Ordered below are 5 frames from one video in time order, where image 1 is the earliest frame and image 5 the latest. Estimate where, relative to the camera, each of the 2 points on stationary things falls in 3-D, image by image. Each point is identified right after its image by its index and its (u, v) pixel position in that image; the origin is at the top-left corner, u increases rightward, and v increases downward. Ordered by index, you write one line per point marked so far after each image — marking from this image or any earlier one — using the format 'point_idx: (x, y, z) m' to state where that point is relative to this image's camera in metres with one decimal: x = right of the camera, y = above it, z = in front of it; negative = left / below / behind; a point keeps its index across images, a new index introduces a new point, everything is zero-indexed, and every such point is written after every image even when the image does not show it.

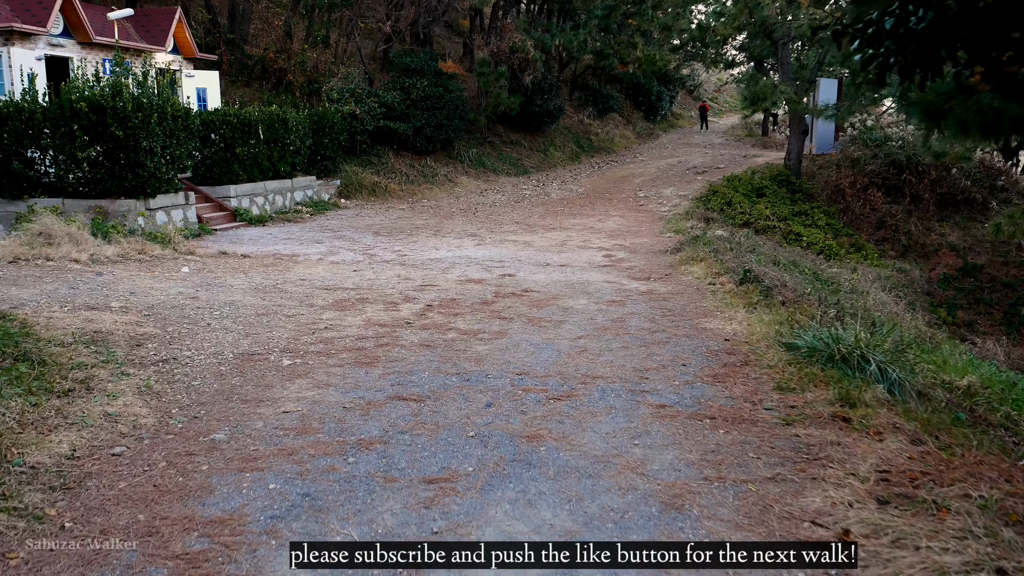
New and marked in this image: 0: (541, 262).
0: (+0.3, +0.3, +9.3) m
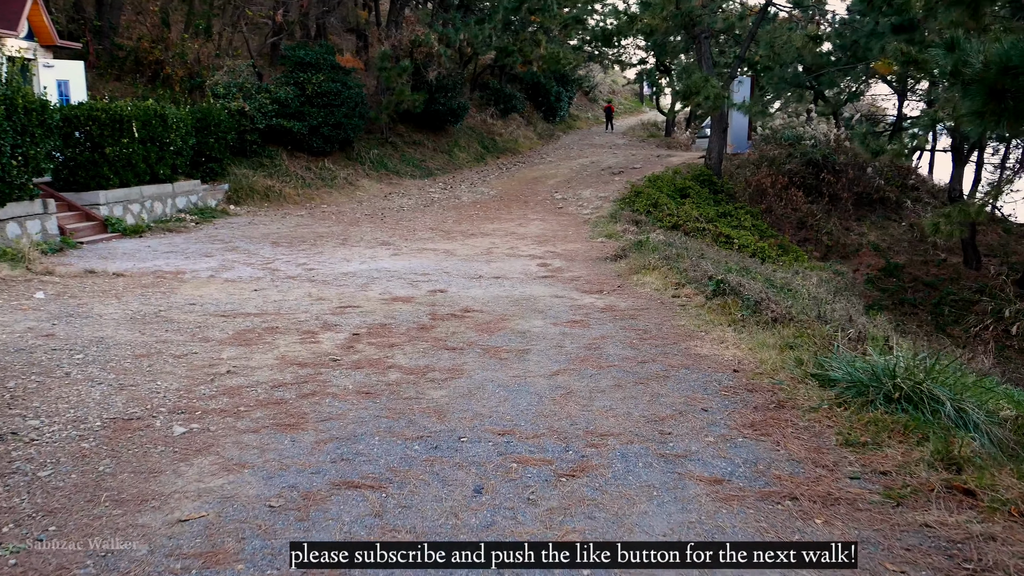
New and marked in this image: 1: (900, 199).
0: (-0.4, +0.1, +8.1) m
1: (+7.4, +1.7, +16.2) m
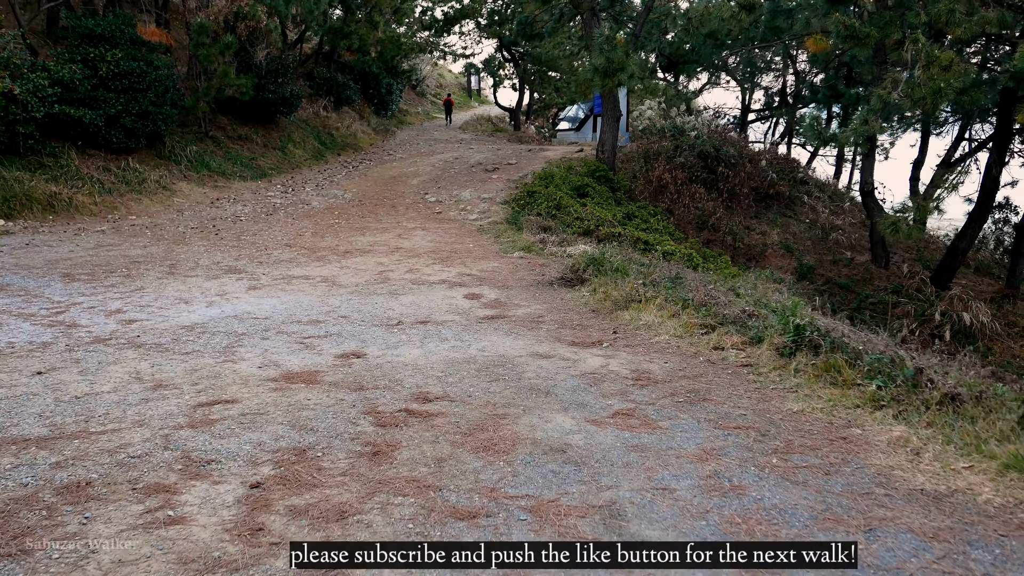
0: (-0.8, -0.2, +5.6) m
1: (+5.0, +1.7, +15.1) m
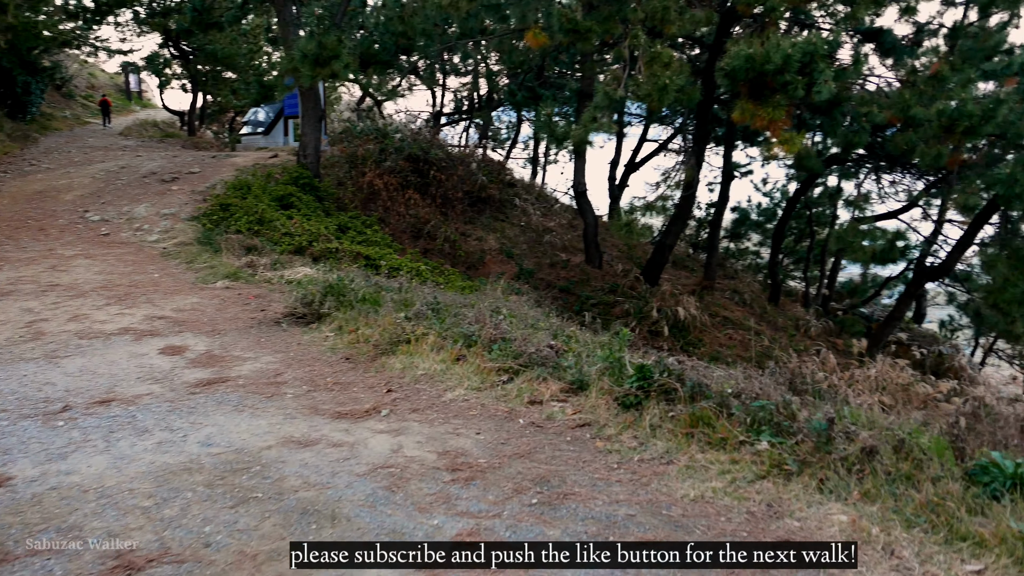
0: (-2.1, -0.5, +3.8) m
1: (-0.2, +1.6, +14.7) m
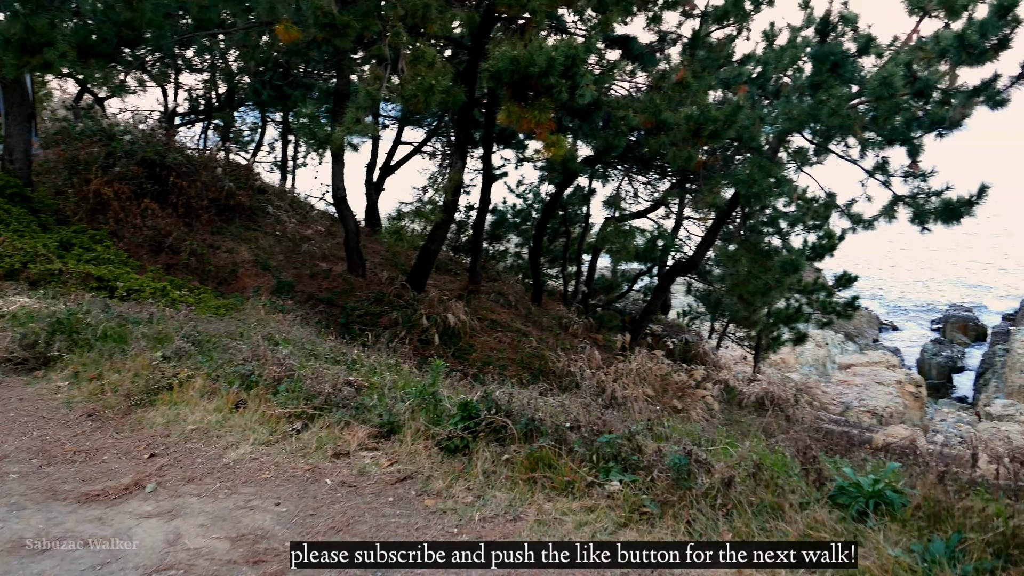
0: (-2.8, -0.7, +2.6) m
1: (-4.1, +1.3, +13.7) m
